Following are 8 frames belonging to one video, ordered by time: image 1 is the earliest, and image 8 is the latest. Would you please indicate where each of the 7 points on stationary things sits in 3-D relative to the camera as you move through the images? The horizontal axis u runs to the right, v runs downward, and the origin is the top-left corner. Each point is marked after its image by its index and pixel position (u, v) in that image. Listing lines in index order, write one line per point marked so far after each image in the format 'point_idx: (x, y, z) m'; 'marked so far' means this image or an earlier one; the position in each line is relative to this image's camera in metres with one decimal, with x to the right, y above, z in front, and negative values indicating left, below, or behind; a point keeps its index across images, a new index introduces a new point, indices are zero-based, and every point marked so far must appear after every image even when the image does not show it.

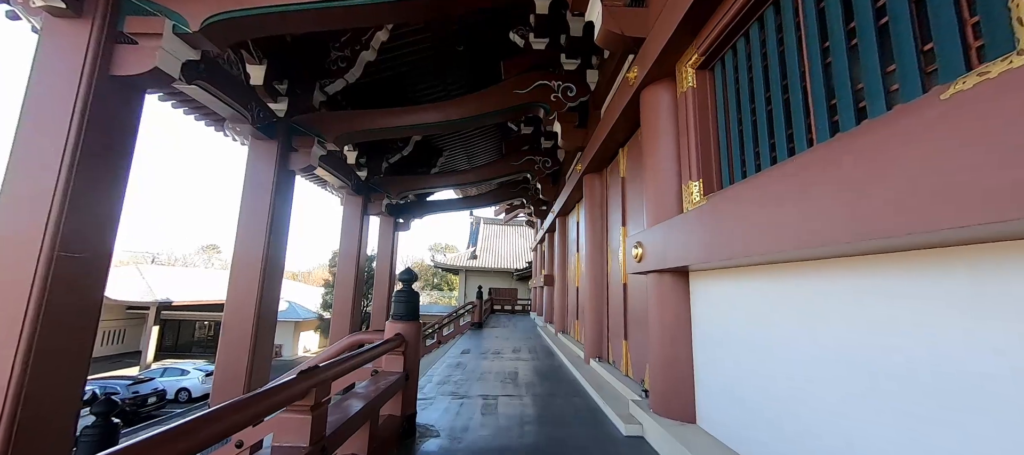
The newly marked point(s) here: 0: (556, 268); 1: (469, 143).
0: (+0.6, -0.6, +5.6) m
1: (-0.6, +1.2, +5.6) m
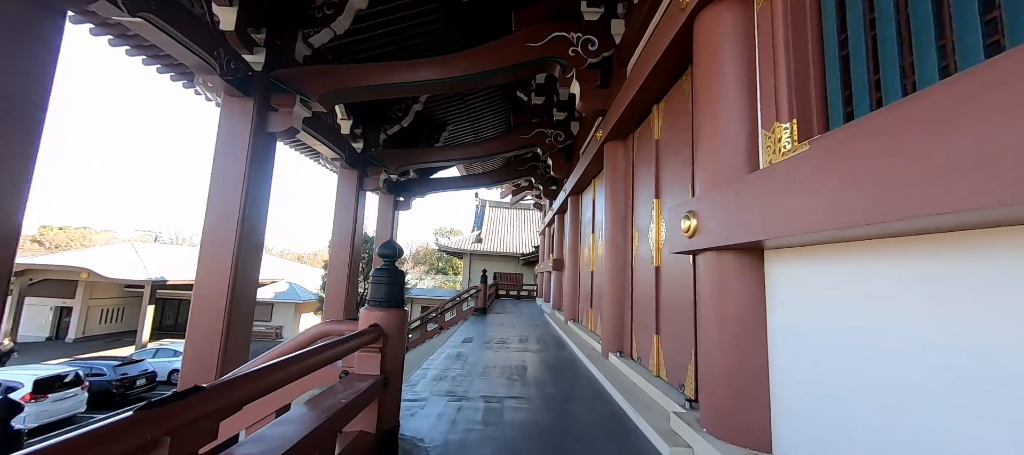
0: (+0.7, -0.3, +5.2) m
1: (-0.5, +1.5, +5.1) m
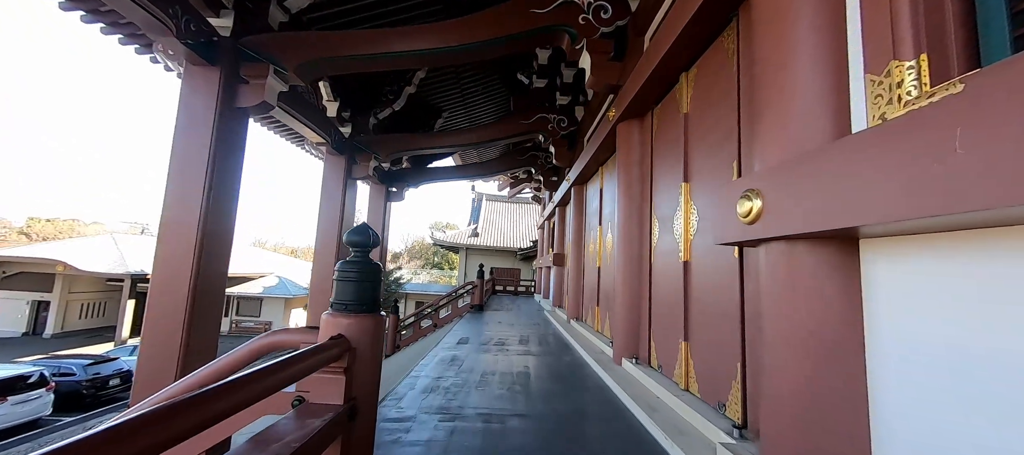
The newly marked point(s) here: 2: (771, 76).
0: (+0.7, -0.3, +4.9) m
1: (-0.5, +1.6, +4.8) m
2: (+0.7, +0.4, +1.1) m
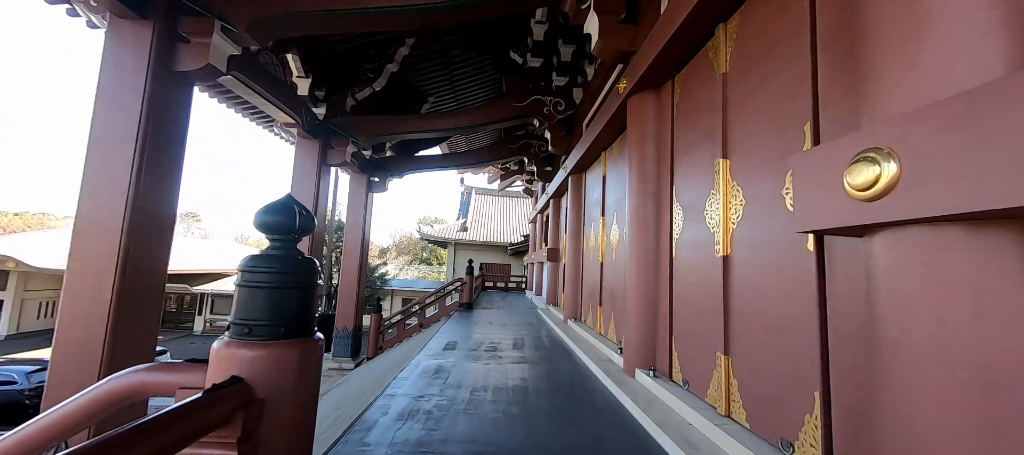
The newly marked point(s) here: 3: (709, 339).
0: (+0.6, -0.2, +4.6) m
1: (-0.6, +1.7, +4.4) m
2: (+0.7, +0.5, +0.8) m
3: (+0.7, -0.4, +1.5) m
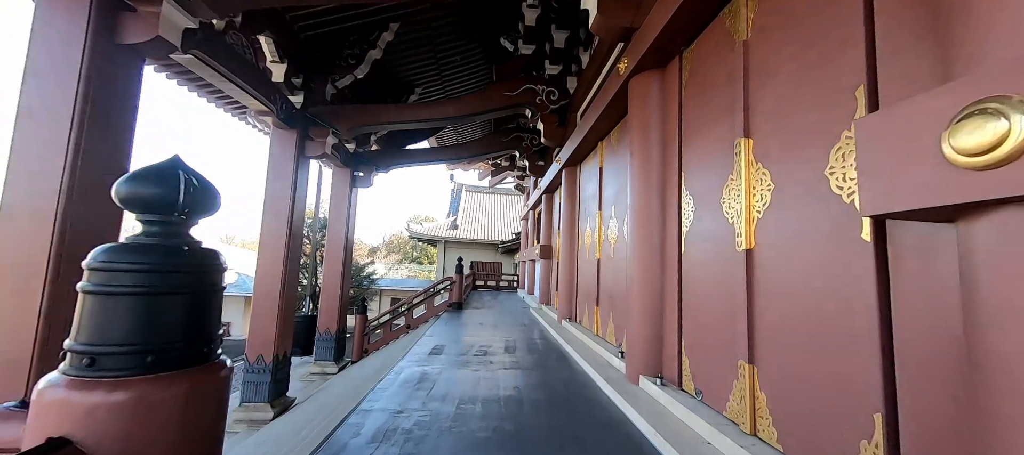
0: (+0.5, -0.1, +4.4) m
1: (-0.7, +1.7, +4.2) m
2: (+0.7, +0.5, +0.6) m
3: (+0.7, -0.4, +1.3) m
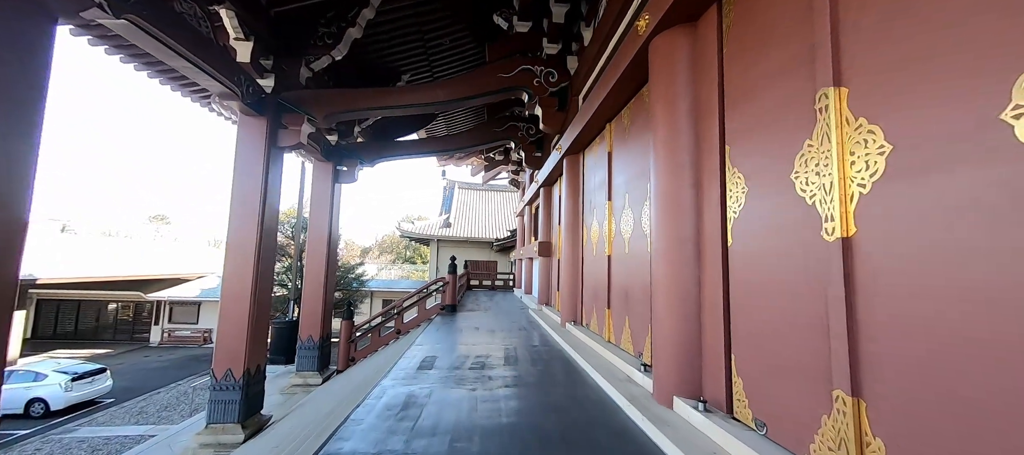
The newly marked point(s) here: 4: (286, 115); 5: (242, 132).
0: (+0.5, -0.1, +4.1) m
1: (-0.8, +1.7, +3.9) m
2: (+0.7, +0.5, +0.2) m
3: (+0.7, -0.3, +1.0) m
4: (-1.9, +1.0, +3.3) m
5: (-2.2, +0.8, +3.1) m
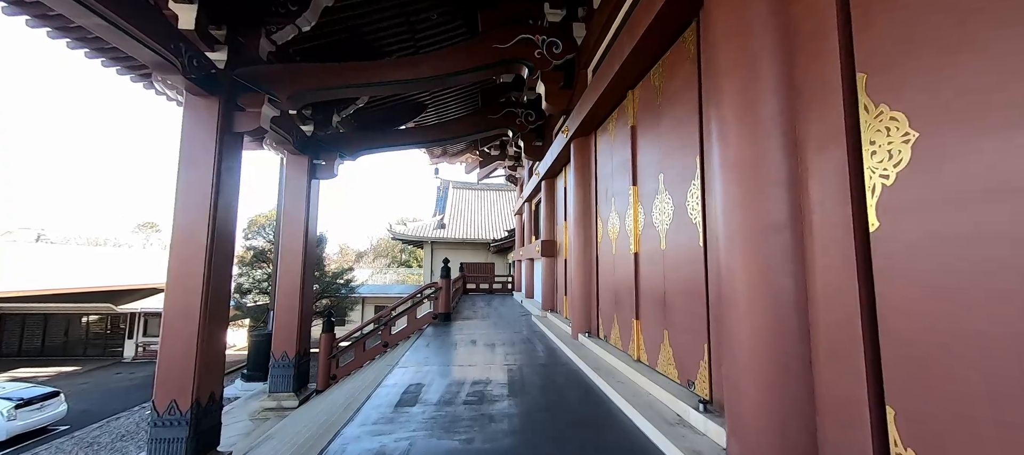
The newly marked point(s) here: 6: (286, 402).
0: (+0.5, 0.0, +3.6) m
1: (-0.8, +1.7, +3.4) m
2: (+0.8, +0.6, -0.2) m
3: (+0.8, -0.3, +0.5) m
4: (-1.9, +0.9, +2.8) m
5: (-2.2, +0.8, +2.6) m
6: (-2.2, -1.7, +3.7) m
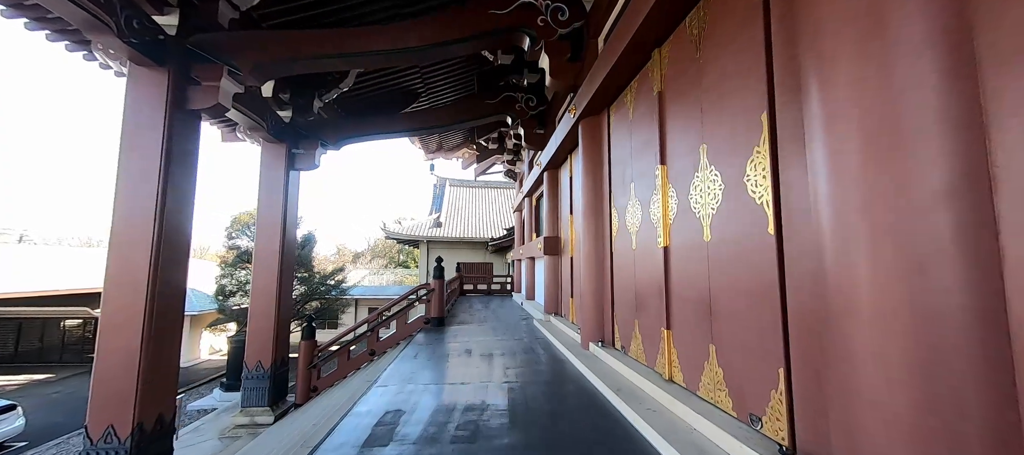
0: (+0.5, 0.0, +3.2) m
1: (-0.8, +1.8, +3.0) m
2: (+0.8, +0.6, -0.6) m
3: (+0.8, -0.2, +0.1) m
4: (-1.9, +1.0, +2.4) m
5: (-2.2, +0.8, +2.3) m
6: (-2.2, -1.6, +3.4) m
